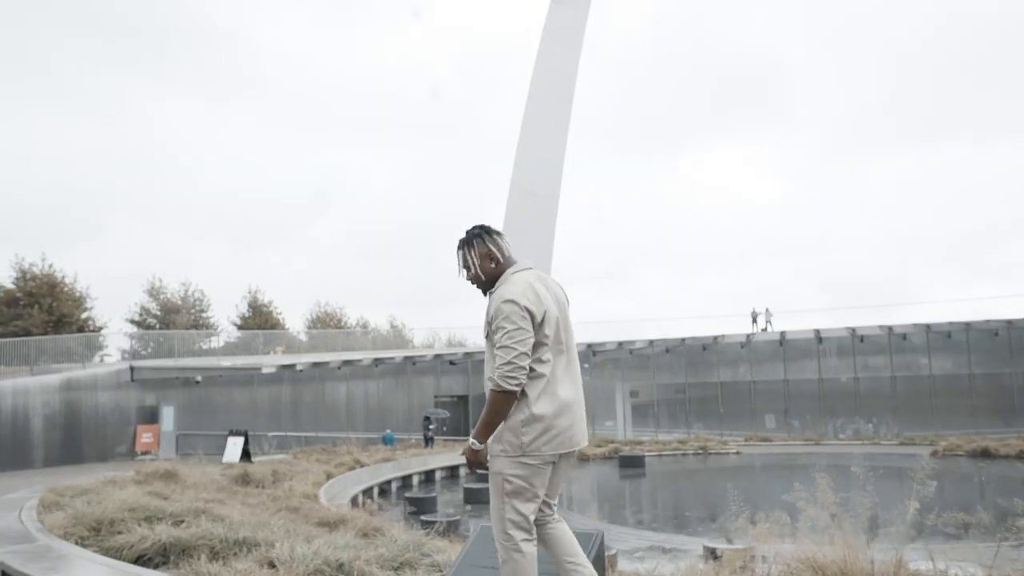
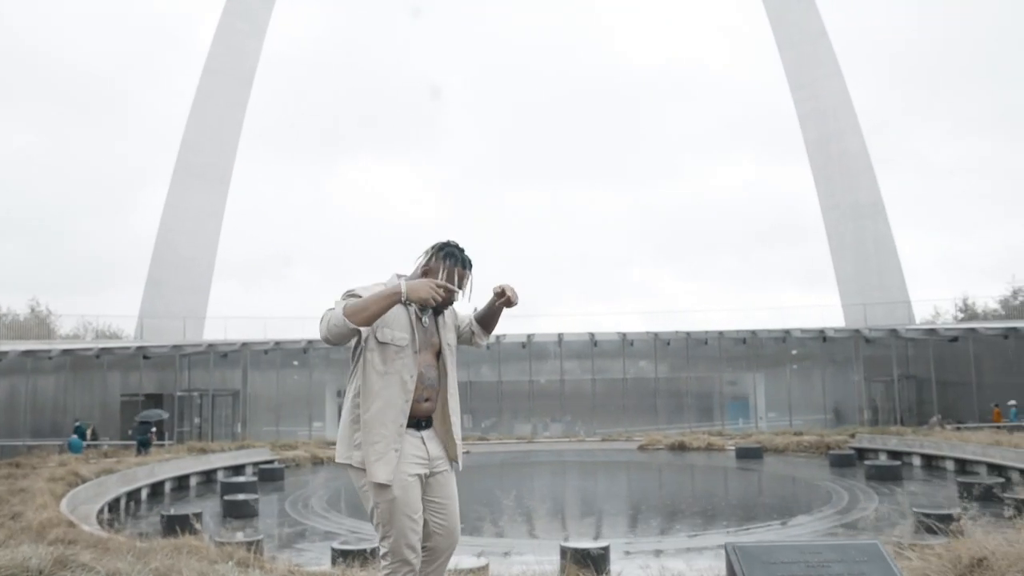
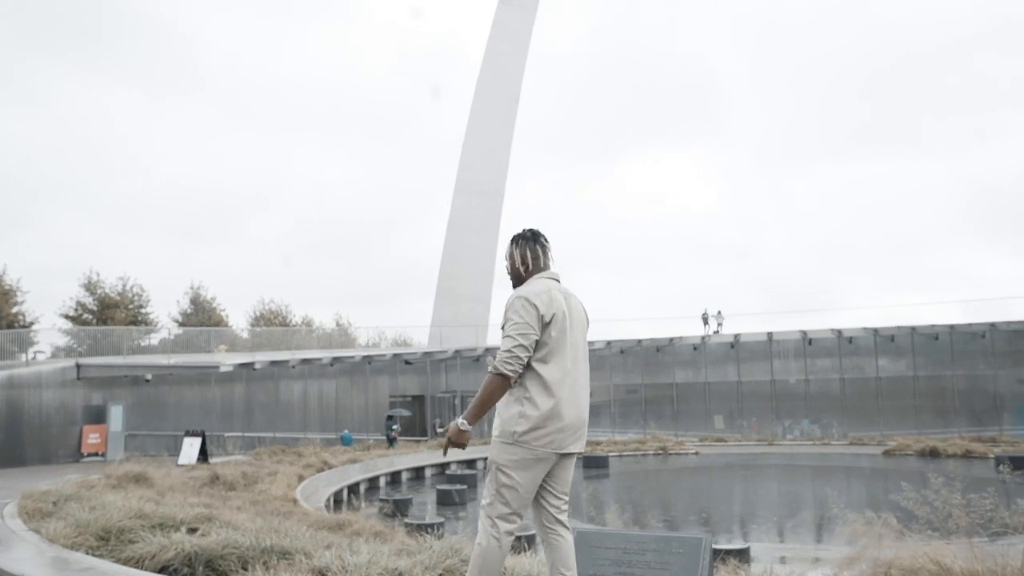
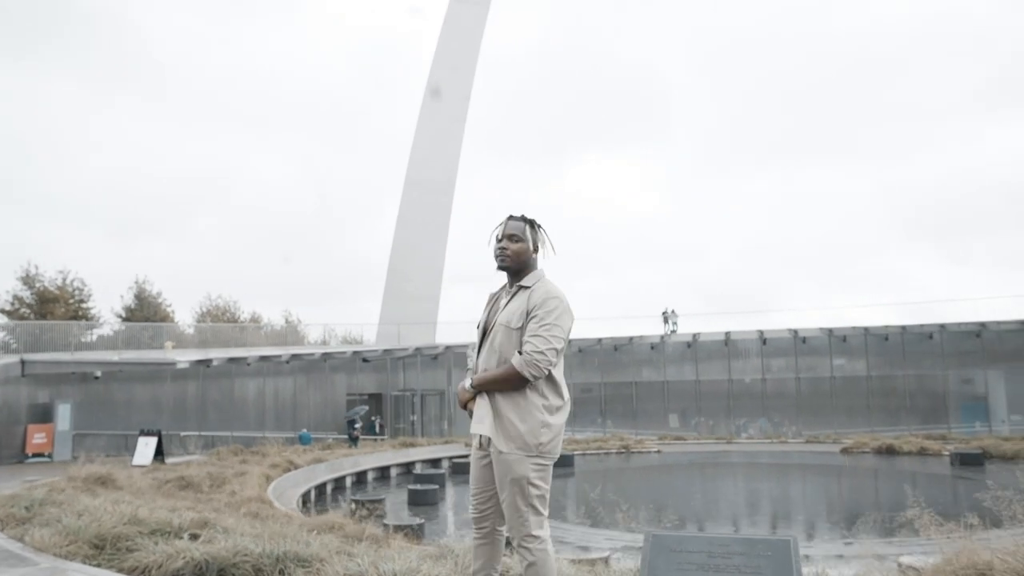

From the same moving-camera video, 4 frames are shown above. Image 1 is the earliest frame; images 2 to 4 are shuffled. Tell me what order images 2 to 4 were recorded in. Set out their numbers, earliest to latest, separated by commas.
3, 4, 2
